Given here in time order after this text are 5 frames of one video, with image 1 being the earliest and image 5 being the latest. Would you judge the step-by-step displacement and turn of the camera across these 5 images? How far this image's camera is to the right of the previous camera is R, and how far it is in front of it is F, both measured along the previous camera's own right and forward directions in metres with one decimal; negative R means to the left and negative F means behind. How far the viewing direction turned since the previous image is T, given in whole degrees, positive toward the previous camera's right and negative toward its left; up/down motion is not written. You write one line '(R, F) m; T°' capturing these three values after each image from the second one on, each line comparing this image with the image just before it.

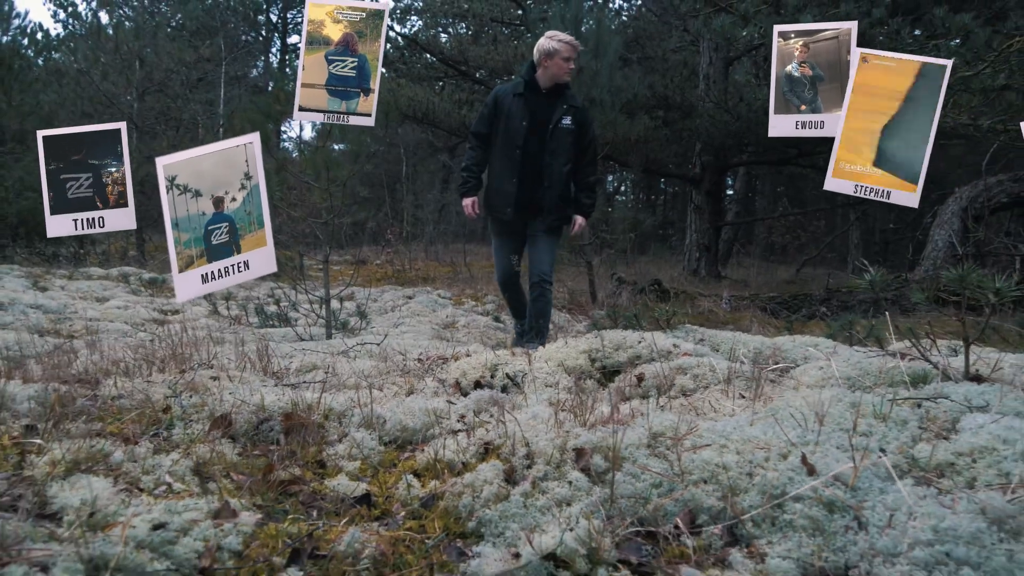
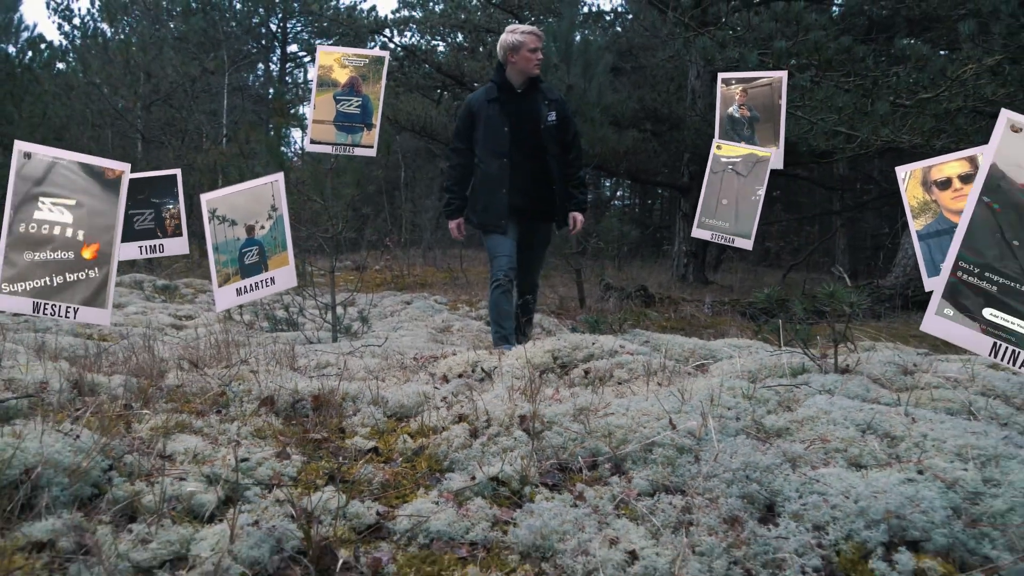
(+0.1, -0.7) m; 0°
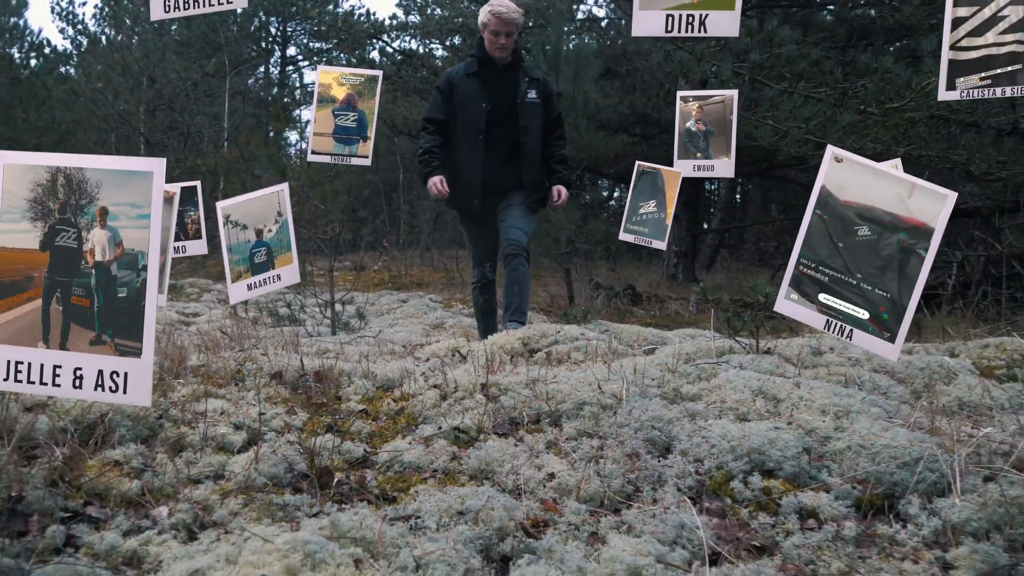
(+0.1, -0.6) m; 0°
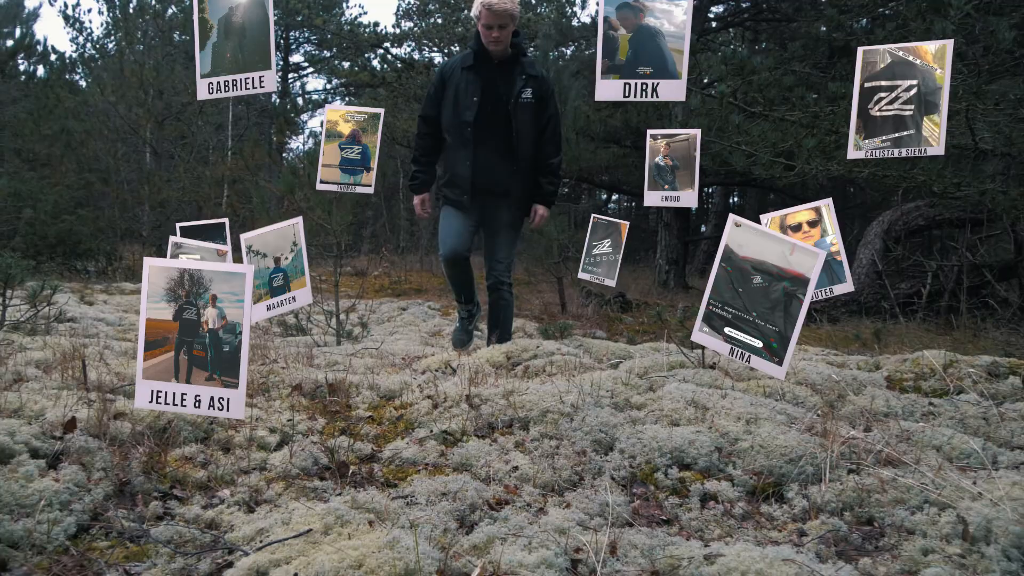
(+0.1, -0.6) m; 0°
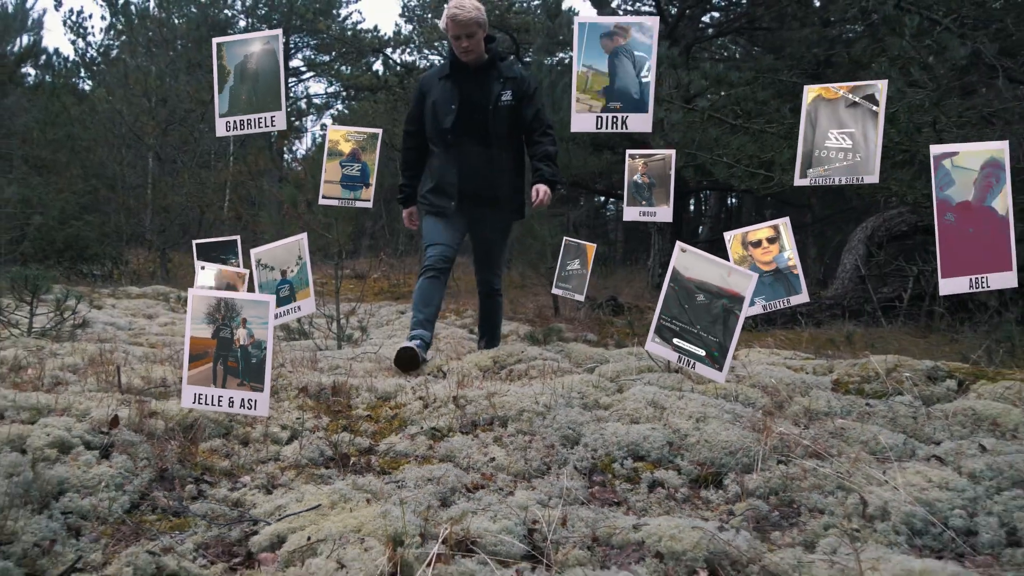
(+0.1, -0.5) m; 0°
